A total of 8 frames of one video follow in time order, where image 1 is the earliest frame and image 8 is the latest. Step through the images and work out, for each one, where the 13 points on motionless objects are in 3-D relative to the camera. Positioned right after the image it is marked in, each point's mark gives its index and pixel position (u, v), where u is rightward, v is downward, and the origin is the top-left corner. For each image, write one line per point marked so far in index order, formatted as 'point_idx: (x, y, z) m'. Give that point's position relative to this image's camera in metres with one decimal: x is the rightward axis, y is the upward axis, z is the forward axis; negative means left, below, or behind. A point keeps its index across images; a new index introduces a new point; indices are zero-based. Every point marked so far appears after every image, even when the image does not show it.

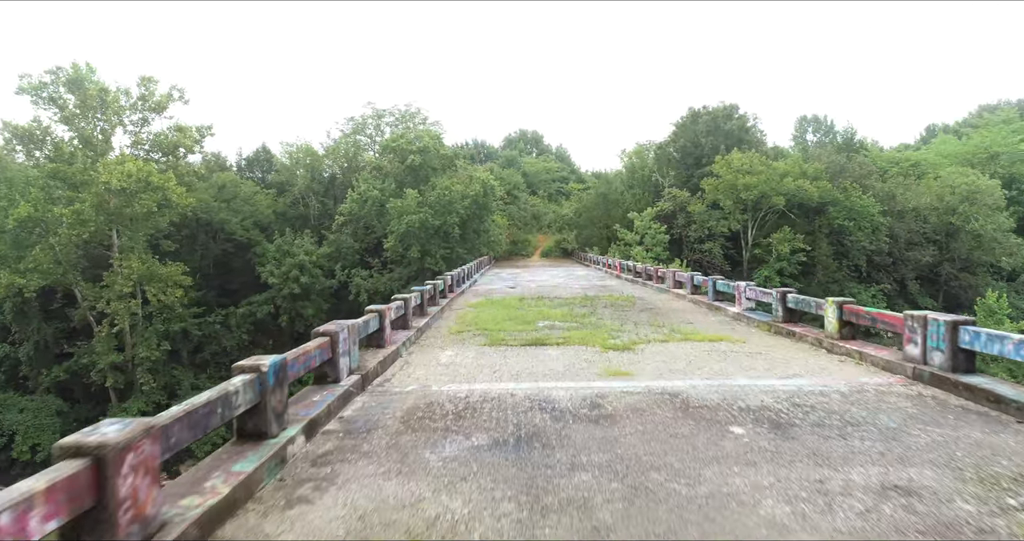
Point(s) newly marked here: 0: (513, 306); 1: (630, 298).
0: (0.0, -0.5, +8.2) m
1: (+2.0, -0.5, +9.0) m
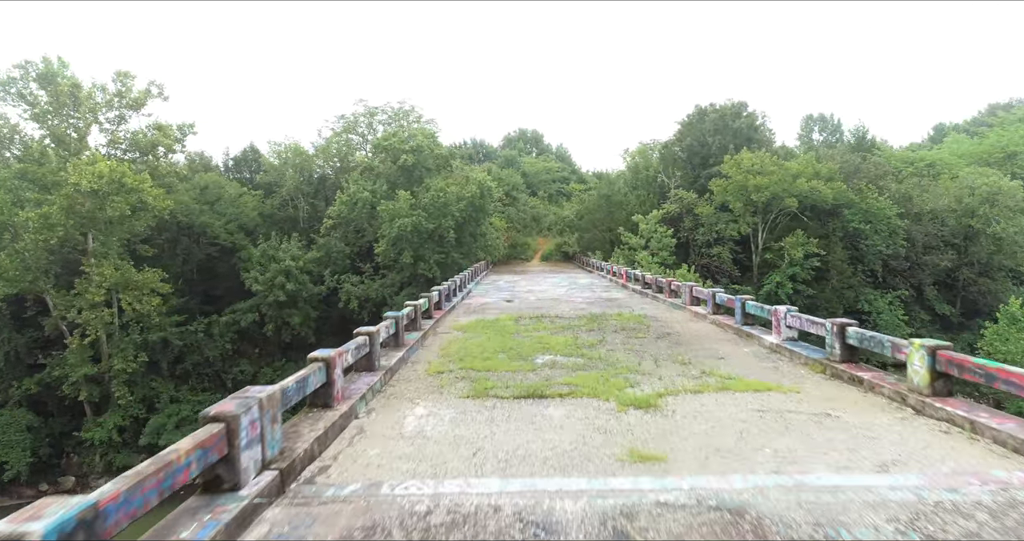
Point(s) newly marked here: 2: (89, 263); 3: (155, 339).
0: (-0.1, -0.8, +7.1) m
1: (+1.9, -0.7, +7.9) m
2: (-13.3, +0.2, +17.2) m
3: (-12.5, -2.4, +19.1) m
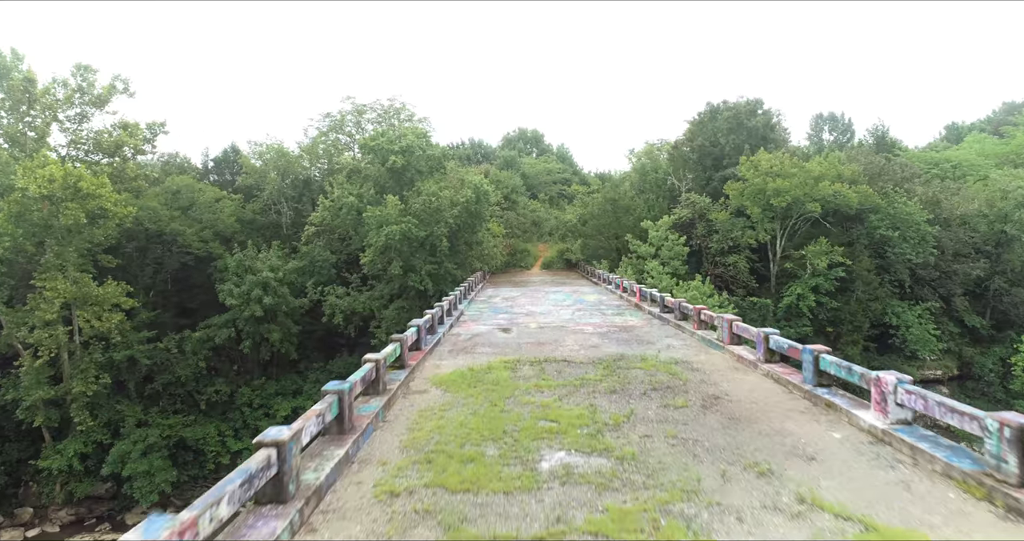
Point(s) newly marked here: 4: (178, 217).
0: (-0.1, -1.2, +5.5) m
1: (+1.8, -1.1, +6.2) m
2: (-13.4, -0.2, +15.5) m
3: (-12.6, -2.8, +17.5) m
4: (-11.9, +1.9, +19.4) m
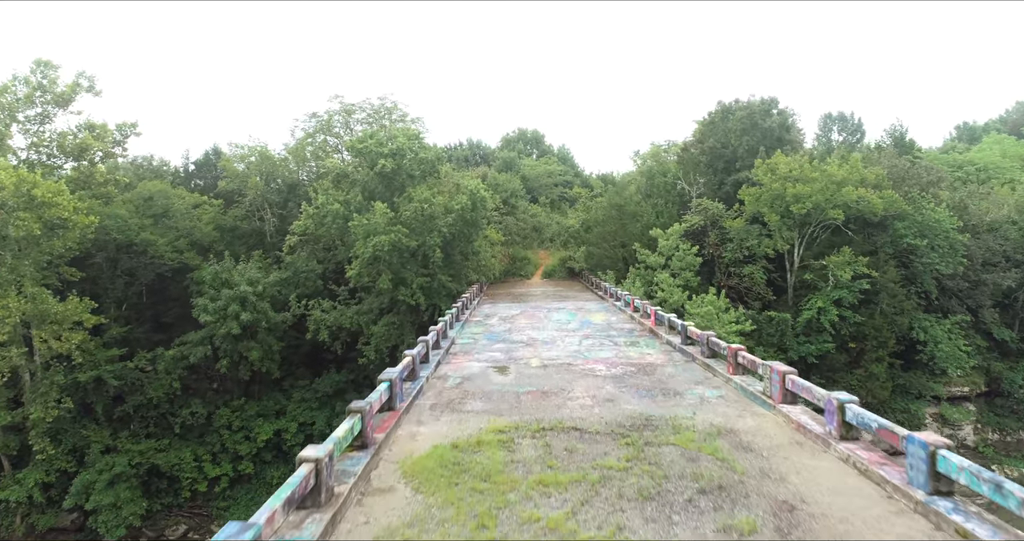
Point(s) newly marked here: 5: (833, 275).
0: (-0.1, -1.6, +4.0) m
1: (+1.8, -1.5, +4.8) m
2: (-13.4, -0.6, +14.1) m
3: (-12.6, -3.2, +16.0) m
4: (-11.9, +1.5, +17.9) m
5: (+10.8, -0.1, +18.4) m
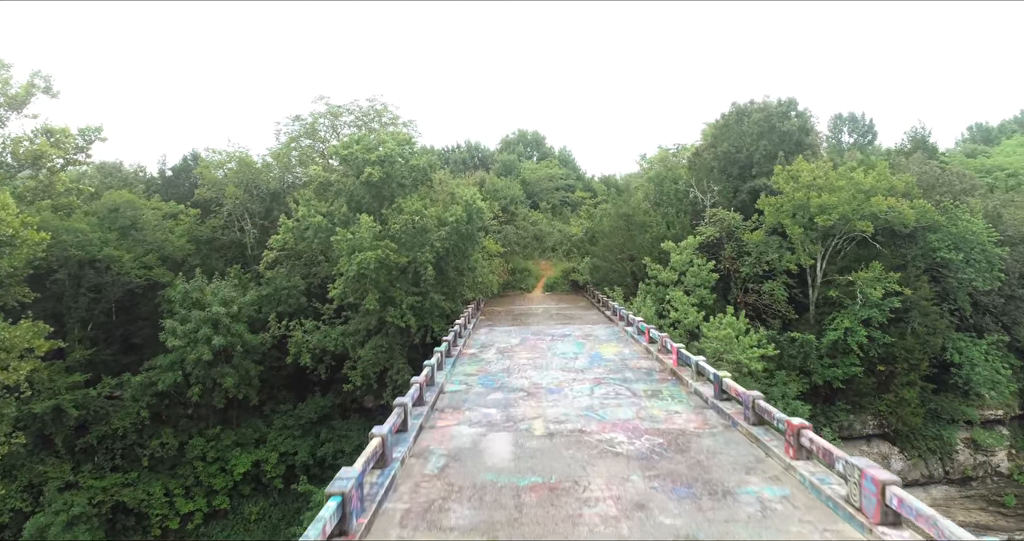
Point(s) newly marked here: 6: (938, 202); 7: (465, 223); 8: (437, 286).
0: (-0.2, -2.1, +2.5) m
1: (+1.8, -2.0, +3.3) m
2: (-13.4, -1.1, +12.6) m
3: (-12.6, -3.7, +14.5) m
4: (-11.9, +1.0, +16.4) m
5: (+10.8, -0.7, +16.8) m
6: (+14.5, +2.3, +18.6) m
7: (-1.4, +1.4, +16.0) m
8: (-2.2, -0.5, +16.1) m
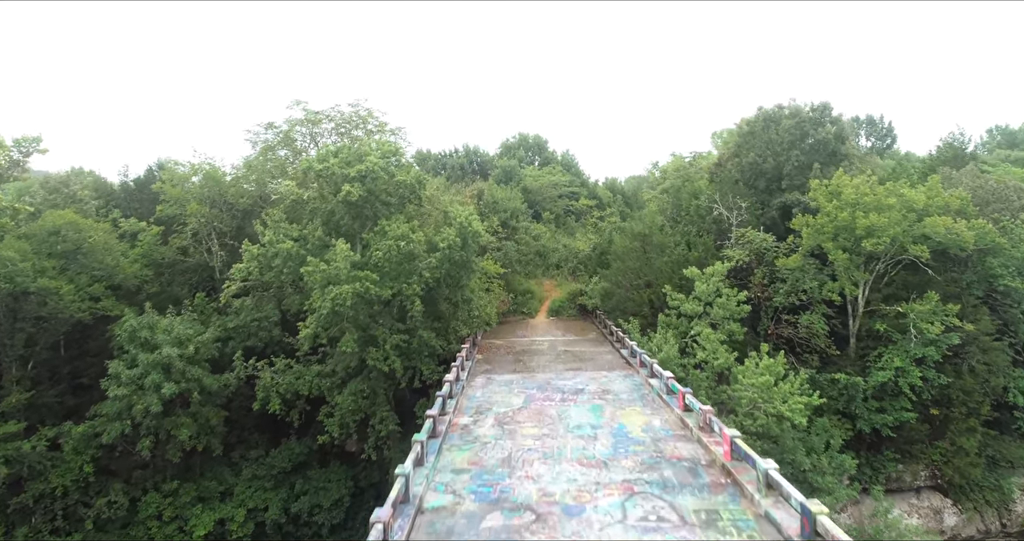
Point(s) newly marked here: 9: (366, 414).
0: (-0.1, -2.9, +0.4) m
1: (+1.8, -2.9, +1.1) m
2: (-13.4, -1.9, +10.4) m
3: (-12.6, -4.6, +12.4) m
4: (-11.9, +0.1, +14.3) m
5: (+10.8, -1.5, +14.7) m
6: (+14.5, +1.5, +16.4) m
7: (-1.4, +0.6, +13.8) m
8: (-2.2, -1.3, +13.9) m
9: (-3.8, -3.7, +14.1) m
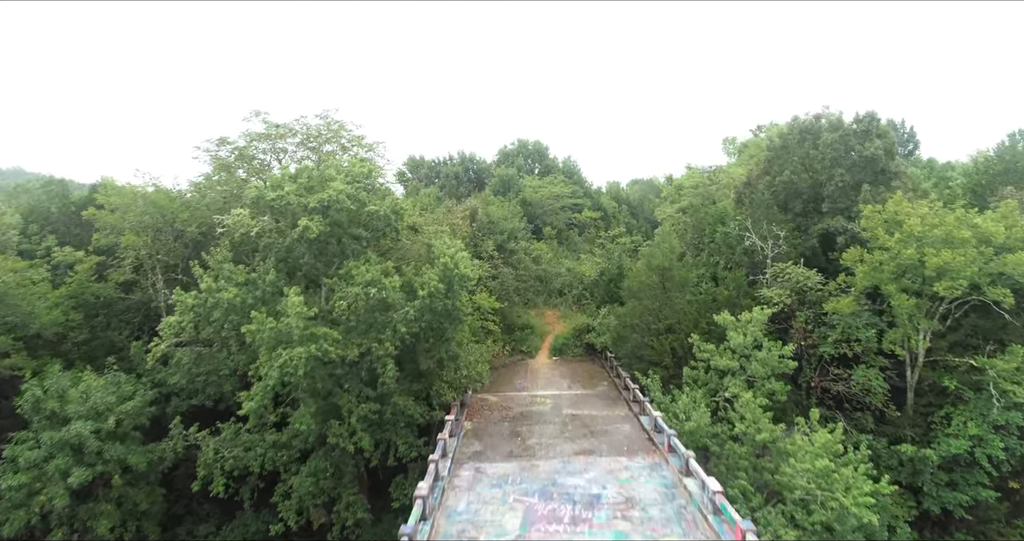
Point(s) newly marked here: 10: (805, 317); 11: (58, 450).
0: (-0.2, -4.0, -2.2) m
1: (+1.7, -3.9, -1.4) m
2: (-13.5, -3.0, +7.9) m
3: (-12.7, -5.6, +9.8) m
4: (-12.0, -0.9, +11.7) m
5: (+10.7, -2.6, +12.1) m
6: (+14.5, +0.4, +13.8) m
7: (-1.5, -0.5, +11.3) m
8: (-2.3, -2.4, +11.4) m
9: (-3.9, -4.8, +11.5) m
10: (+7.3, -1.2, +13.6) m
11: (-8.6, -3.4, +10.3) m
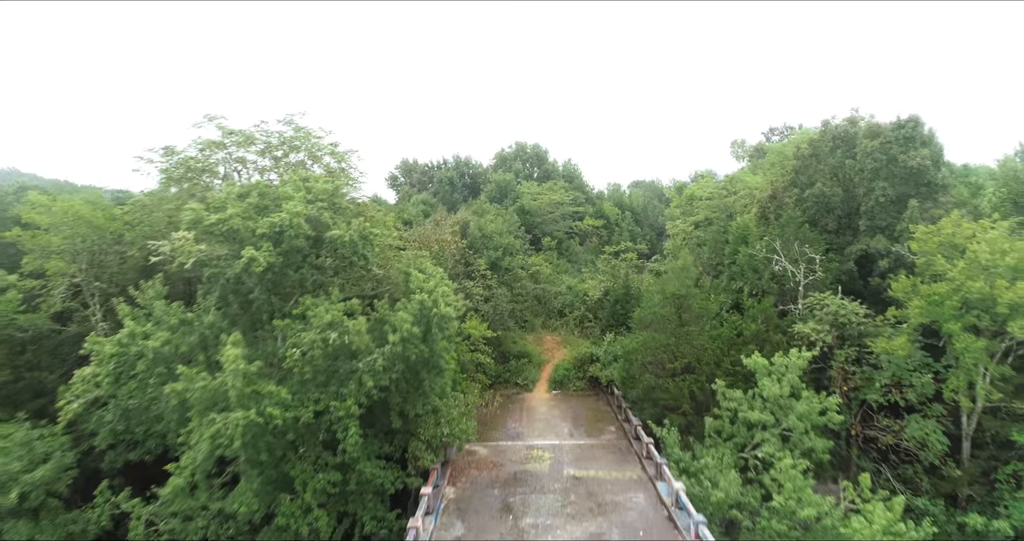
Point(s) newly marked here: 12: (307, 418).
0: (-0.4, -4.7, -4.1) m
1: (+1.6, -4.6, -3.3) m
2: (-13.6, -3.7, +5.9) m
3: (-12.8, -6.3, +7.9) m
4: (-12.1, -1.6, +9.8) m
5: (+10.6, -3.2, +10.2) m
6: (+14.3, -0.3, +11.9) m
7: (-1.6, -1.2, +9.4) m
8: (-2.4, -3.0, +9.4) m
9: (-4.0, -5.5, +9.6) m
10: (+7.2, -1.9, +11.7) m
11: (-8.7, -4.0, +8.3) m
12: (-3.2, -2.4, +8.6) m
